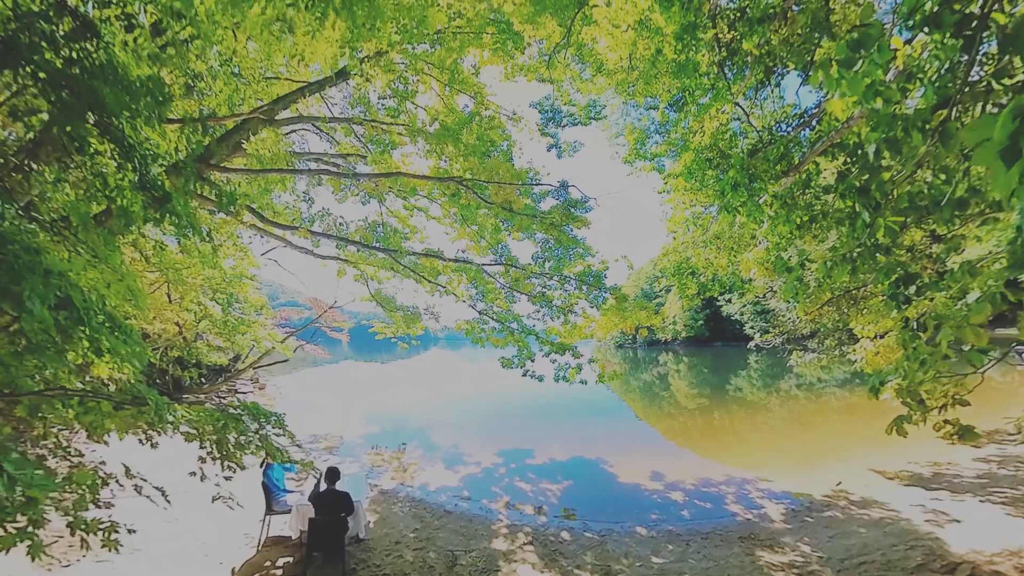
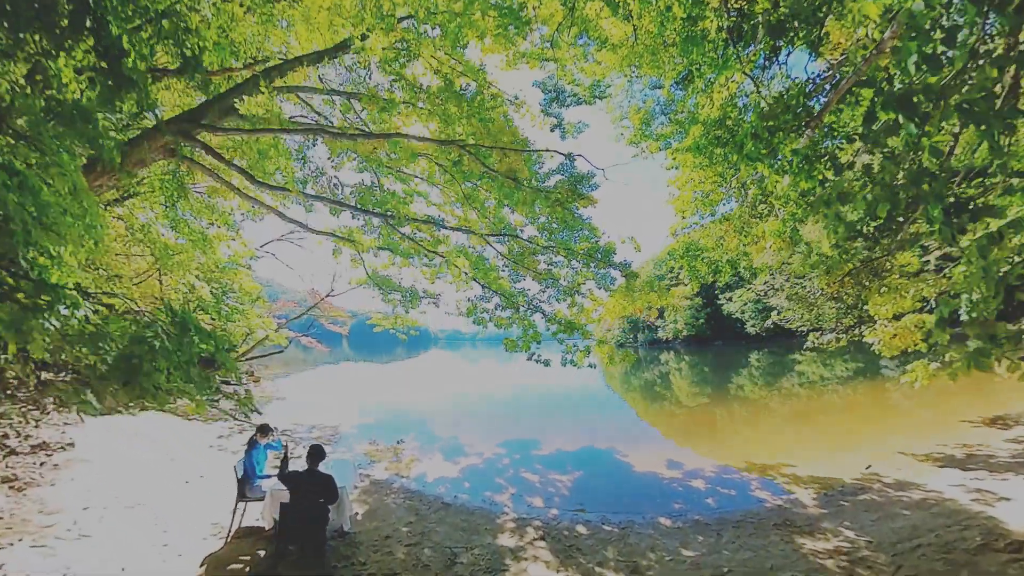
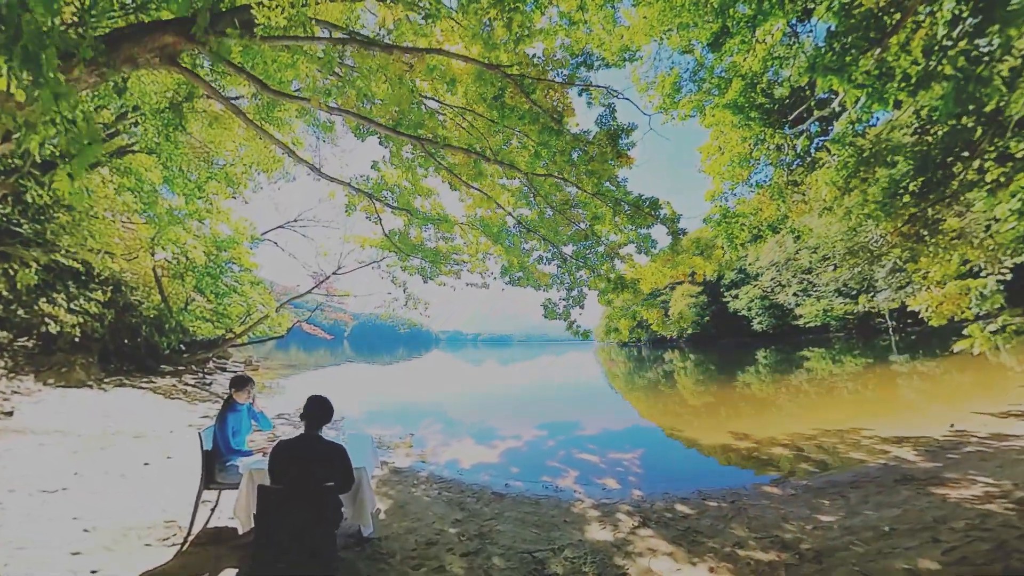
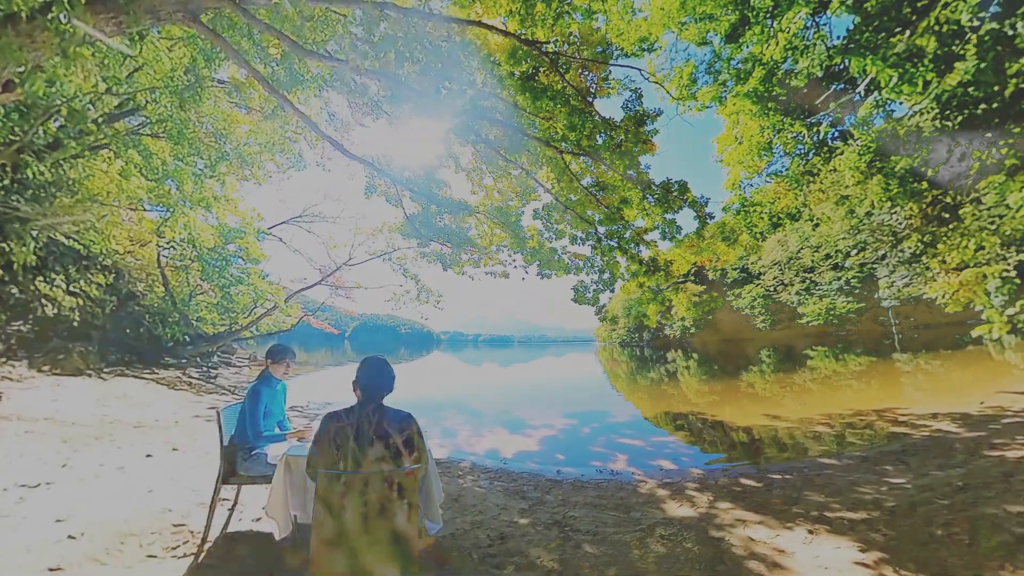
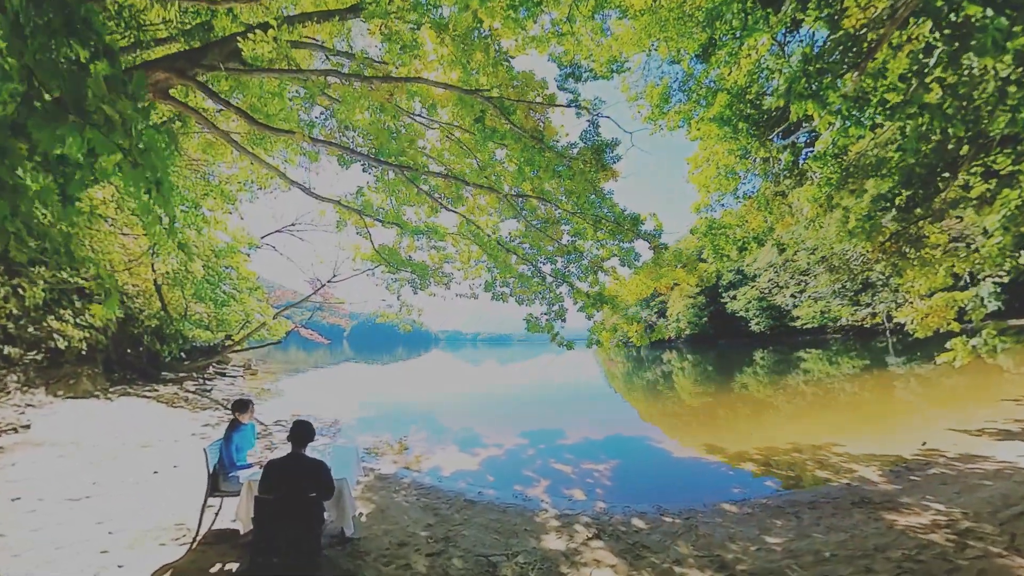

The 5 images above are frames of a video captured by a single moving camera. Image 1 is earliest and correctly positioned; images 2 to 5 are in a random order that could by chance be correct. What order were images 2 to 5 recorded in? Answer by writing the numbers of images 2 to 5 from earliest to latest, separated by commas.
2, 5, 3, 4
